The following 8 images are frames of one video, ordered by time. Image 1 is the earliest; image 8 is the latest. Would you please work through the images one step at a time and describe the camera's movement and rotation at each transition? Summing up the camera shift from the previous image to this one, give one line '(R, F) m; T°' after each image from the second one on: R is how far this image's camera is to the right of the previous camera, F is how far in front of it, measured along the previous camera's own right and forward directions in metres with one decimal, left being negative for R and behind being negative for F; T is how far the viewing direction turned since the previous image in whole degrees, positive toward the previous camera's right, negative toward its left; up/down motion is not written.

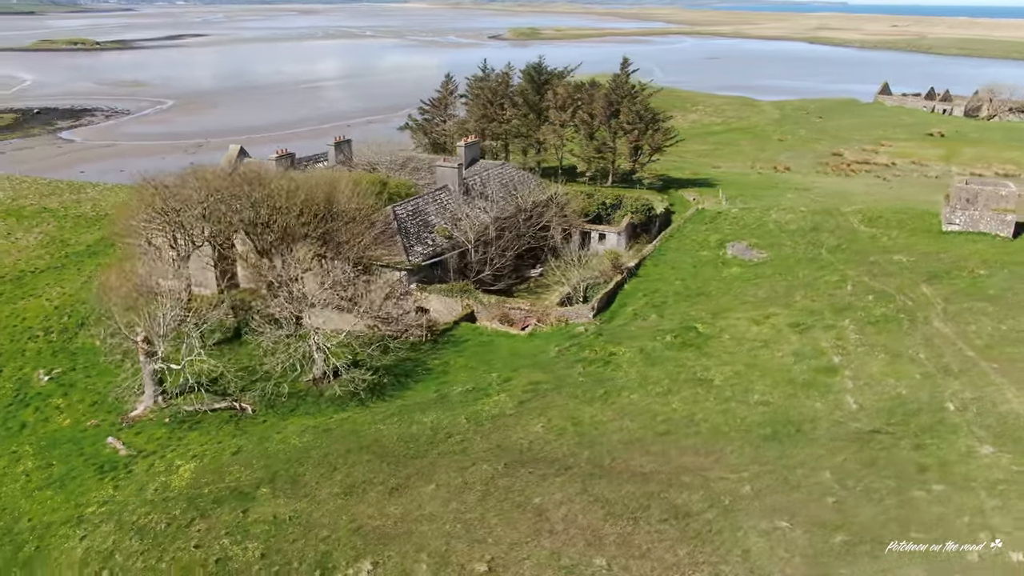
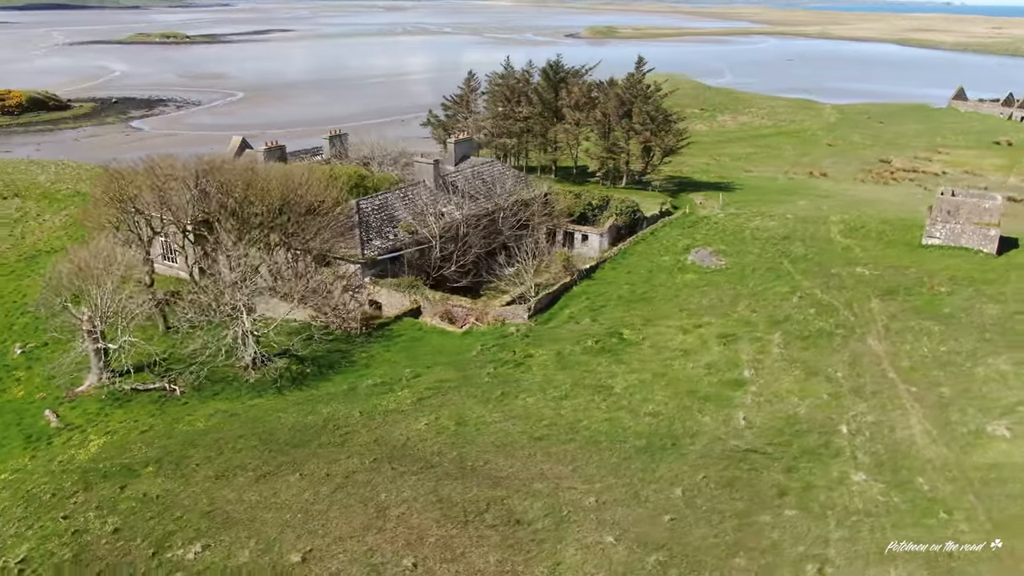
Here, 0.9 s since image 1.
(+4.5, +0.4) m; -6°
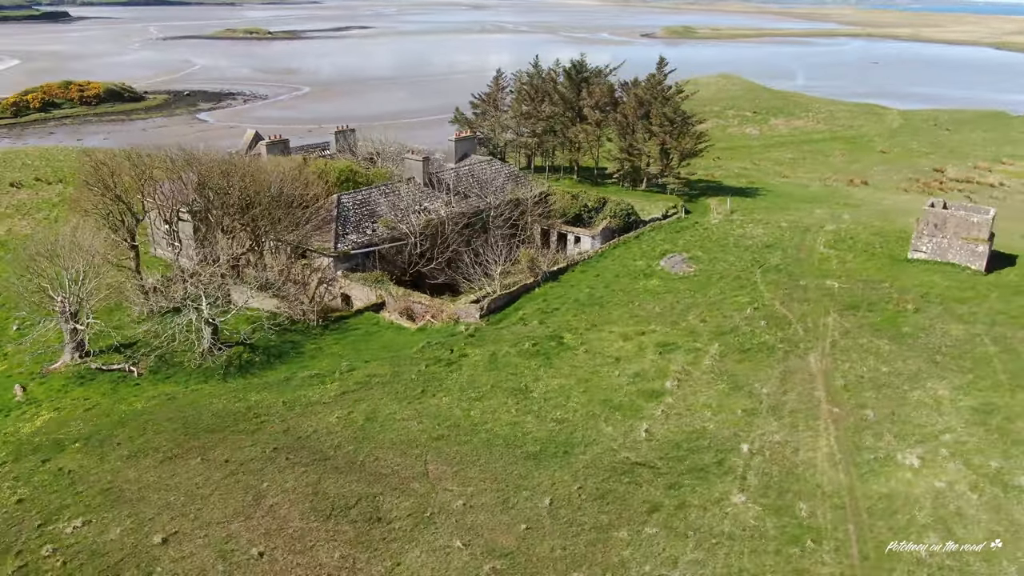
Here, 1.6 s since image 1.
(+3.8, +0.3) m; -6°
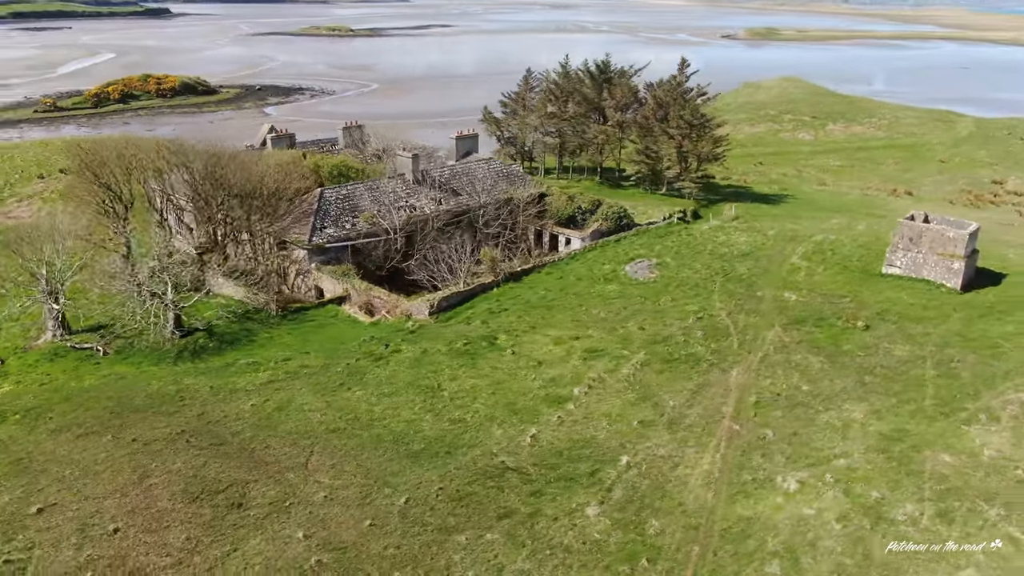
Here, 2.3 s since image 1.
(+4.0, +0.3) m; -6°
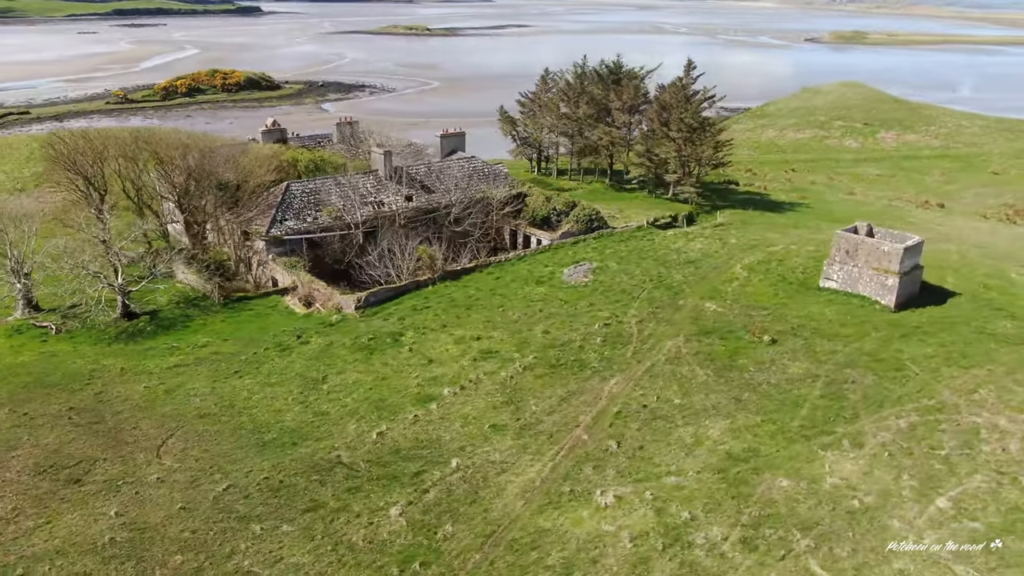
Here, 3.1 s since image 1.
(+4.8, +0.4) m; -6°
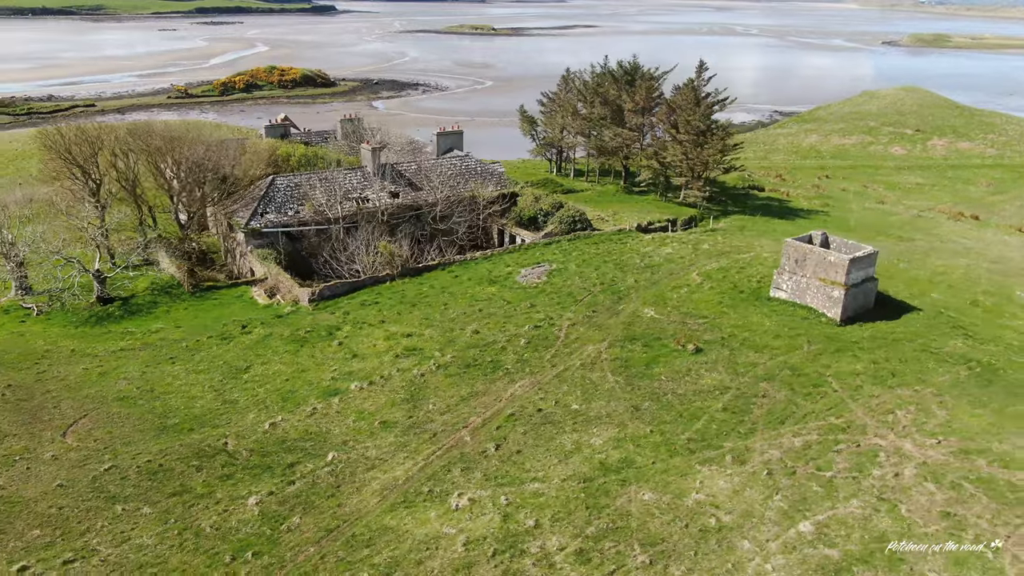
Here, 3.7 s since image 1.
(+3.7, +0.3) m; -5°
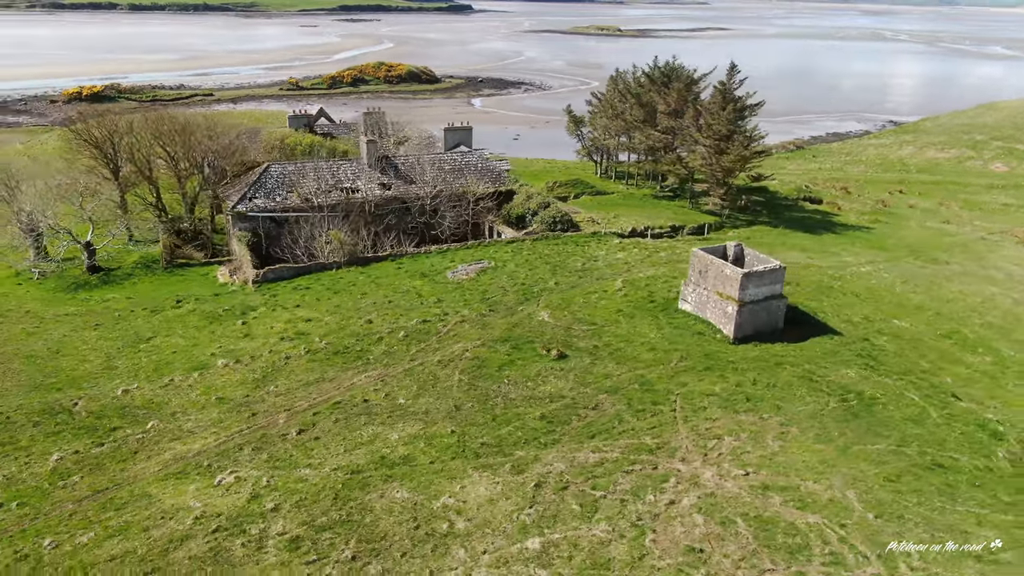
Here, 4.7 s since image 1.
(+6.3, +0.7) m; -10°
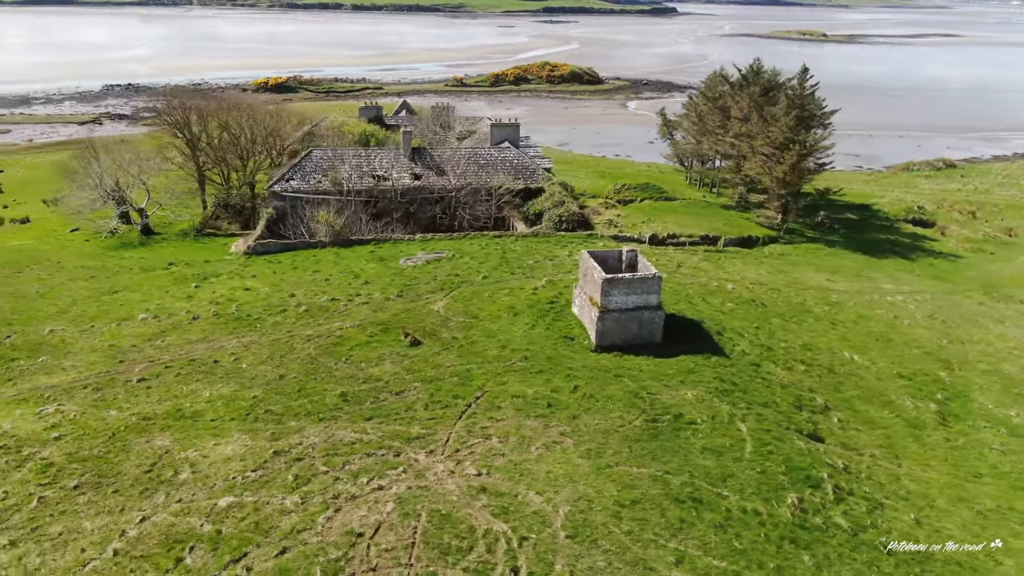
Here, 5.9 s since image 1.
(+7.9, +0.8) m; -14°
